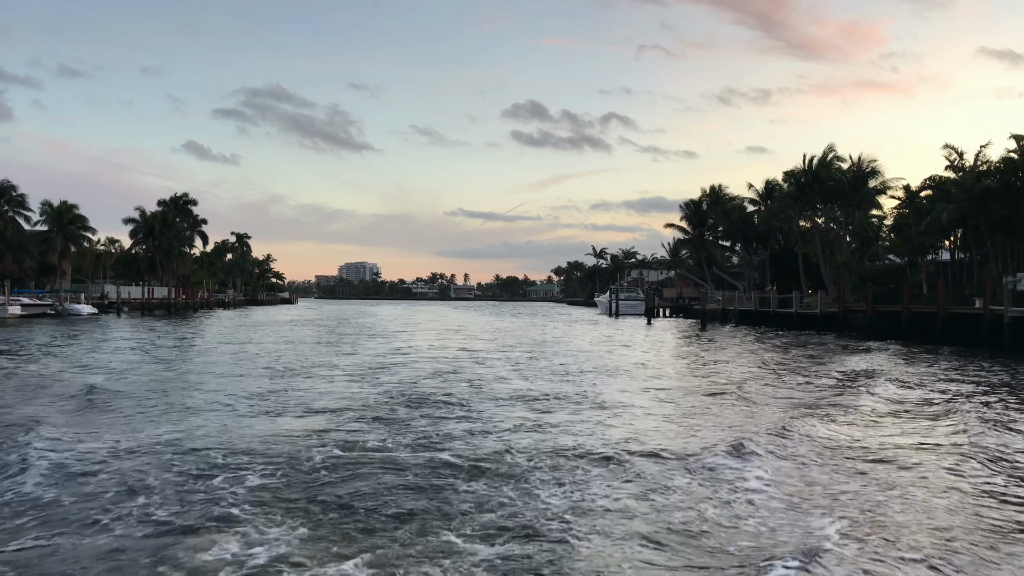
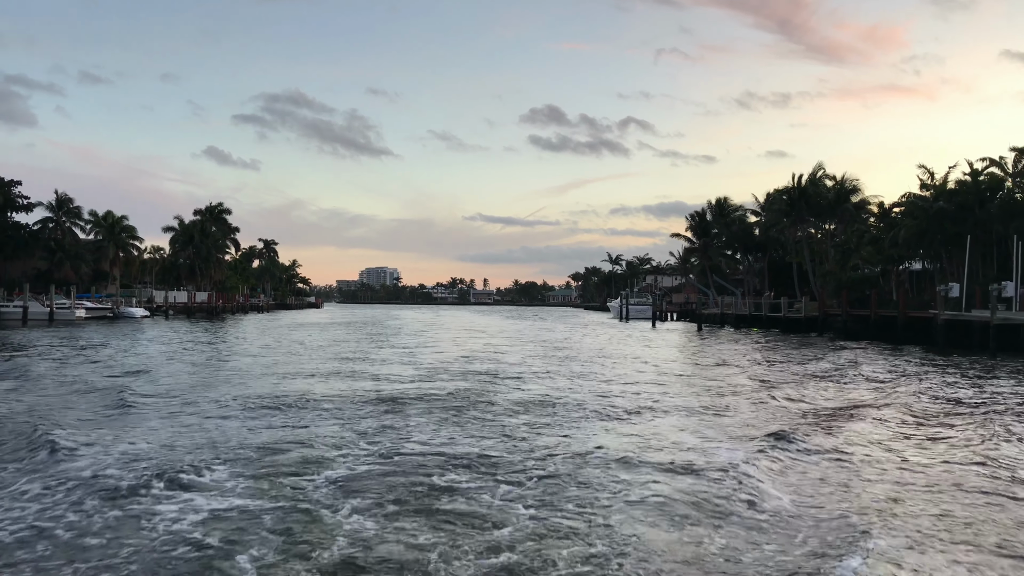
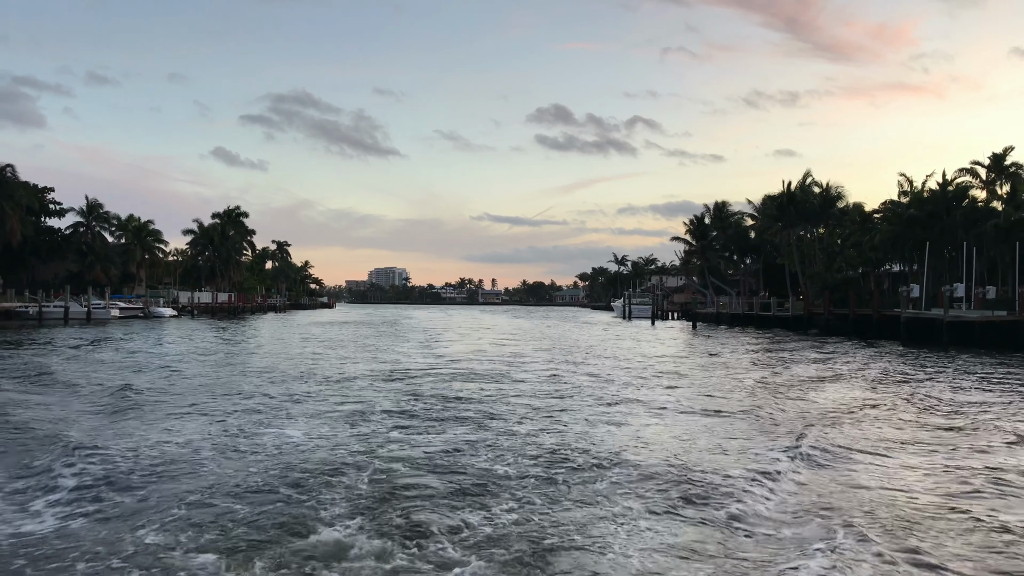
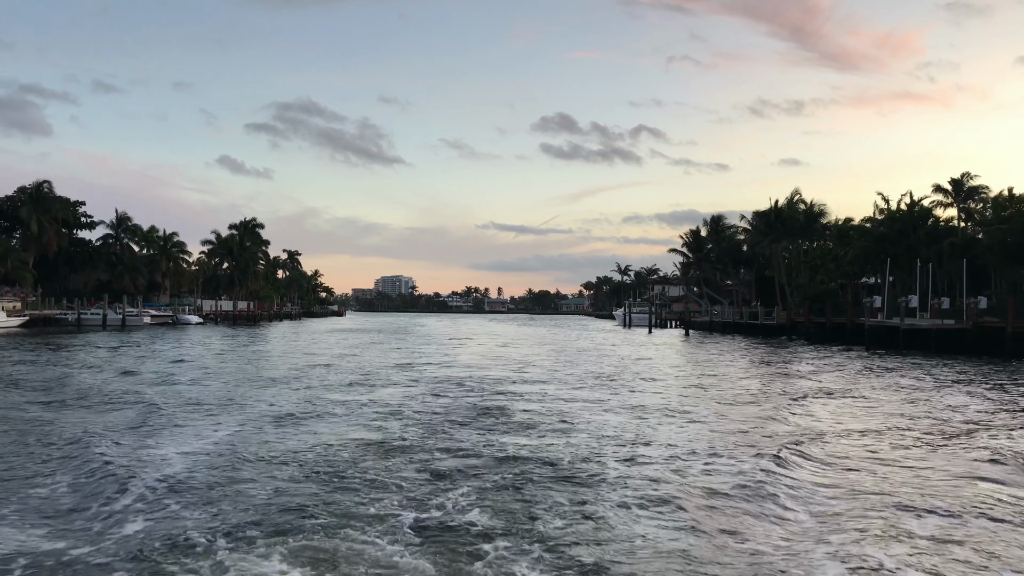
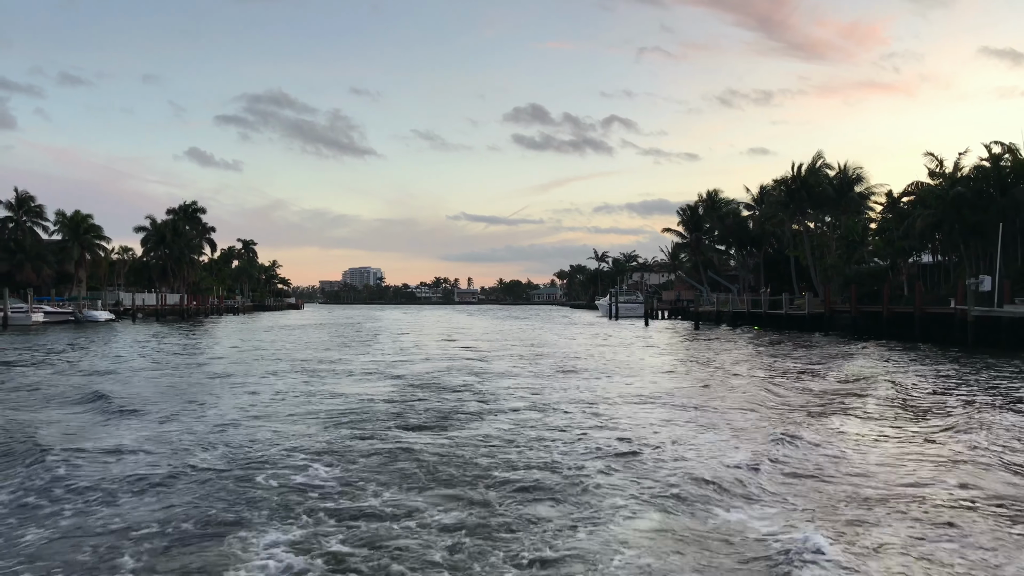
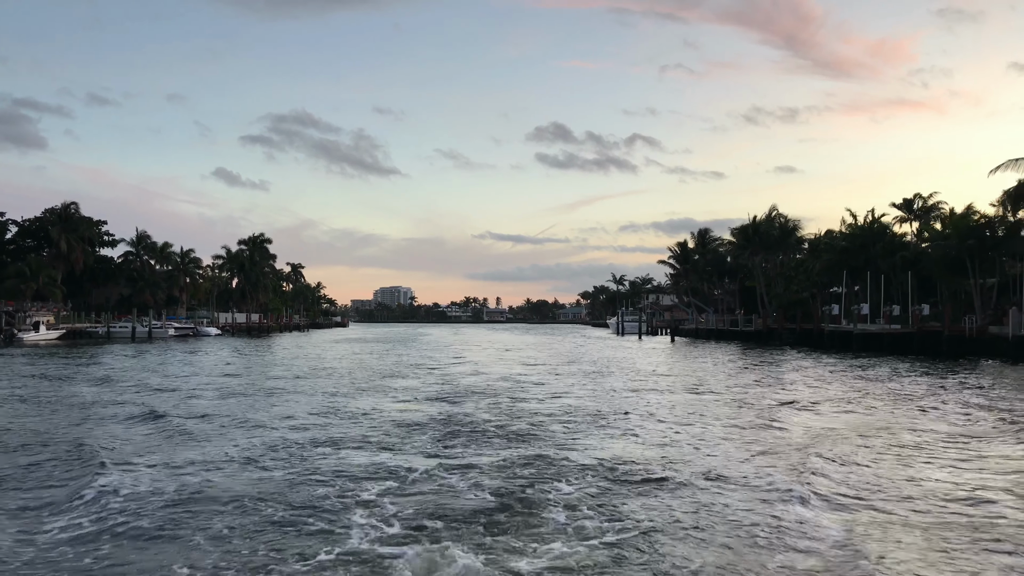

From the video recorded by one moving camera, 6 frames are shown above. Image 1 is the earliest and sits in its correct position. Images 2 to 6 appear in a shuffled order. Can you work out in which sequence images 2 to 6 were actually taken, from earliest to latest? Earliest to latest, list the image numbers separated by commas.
5, 2, 3, 4, 6
